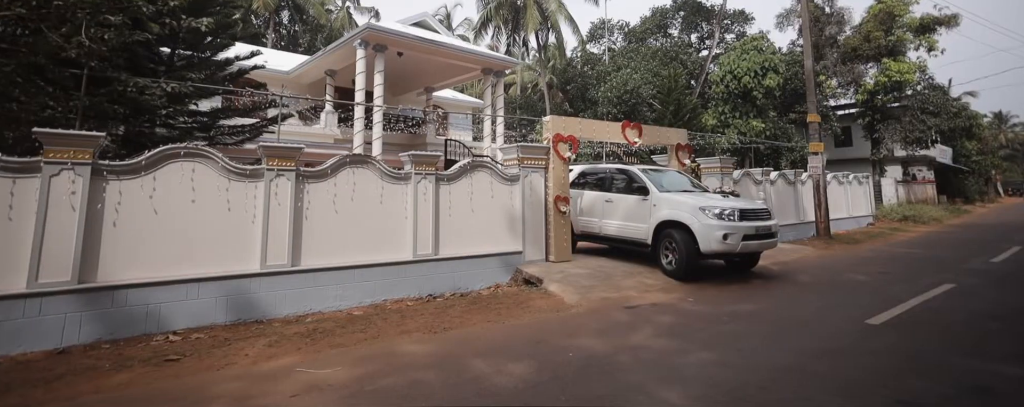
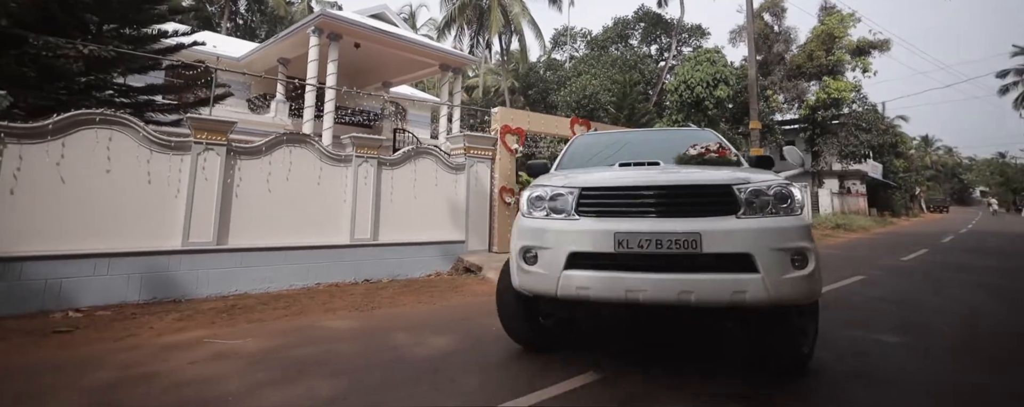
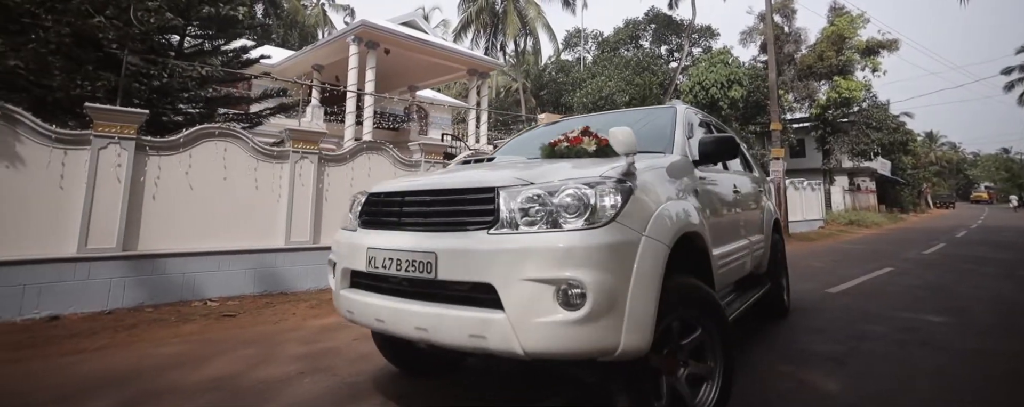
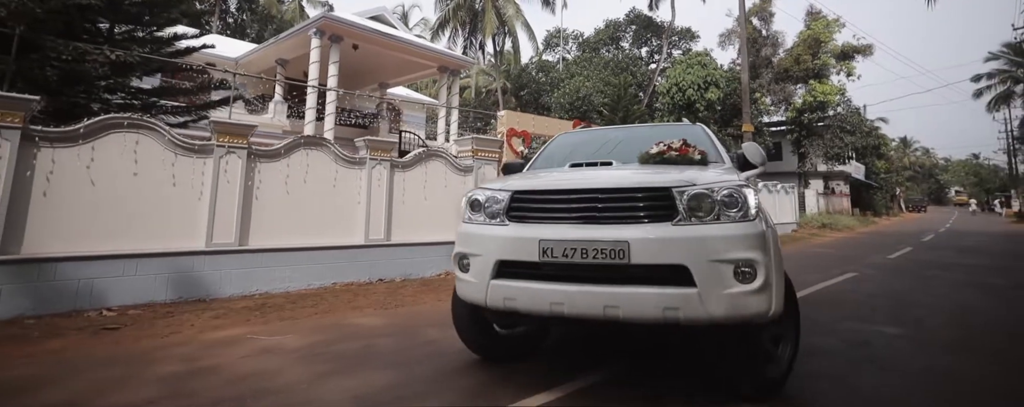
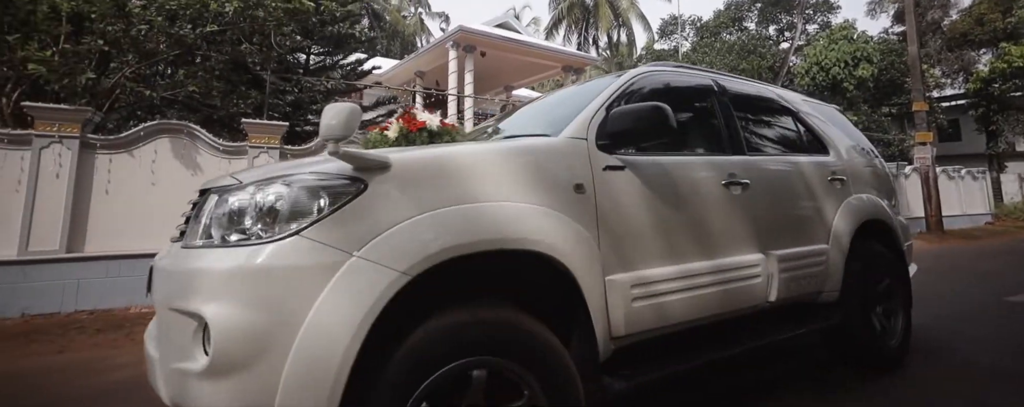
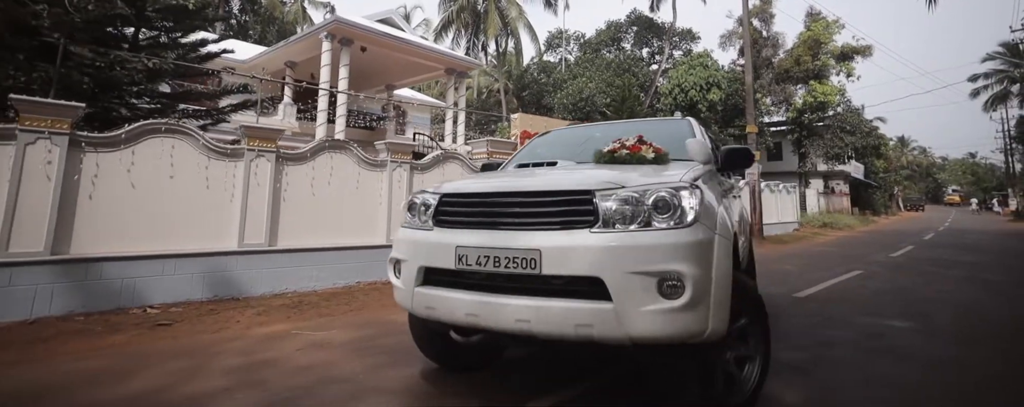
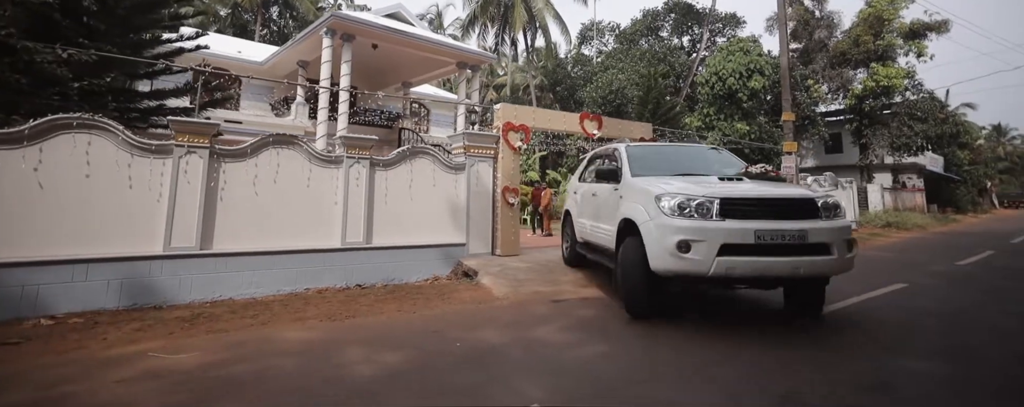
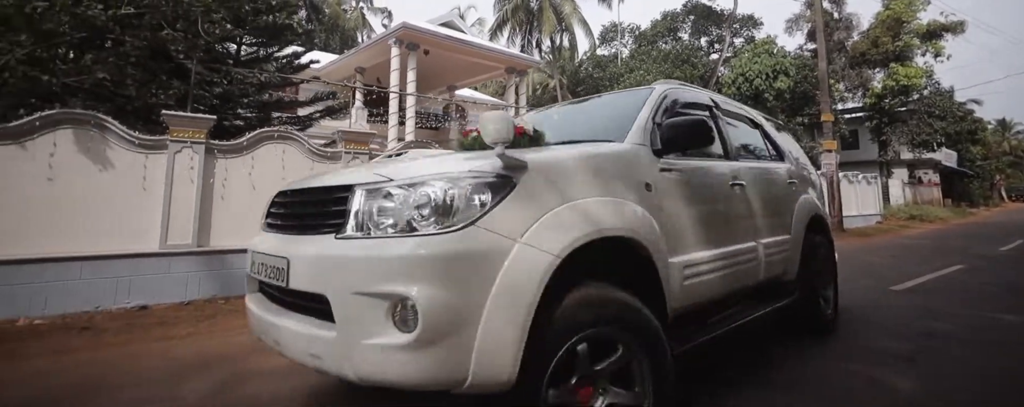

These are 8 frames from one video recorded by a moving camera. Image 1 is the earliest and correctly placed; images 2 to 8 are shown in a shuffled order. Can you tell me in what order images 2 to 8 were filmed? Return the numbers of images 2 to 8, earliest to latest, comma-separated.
7, 2, 4, 6, 3, 8, 5
